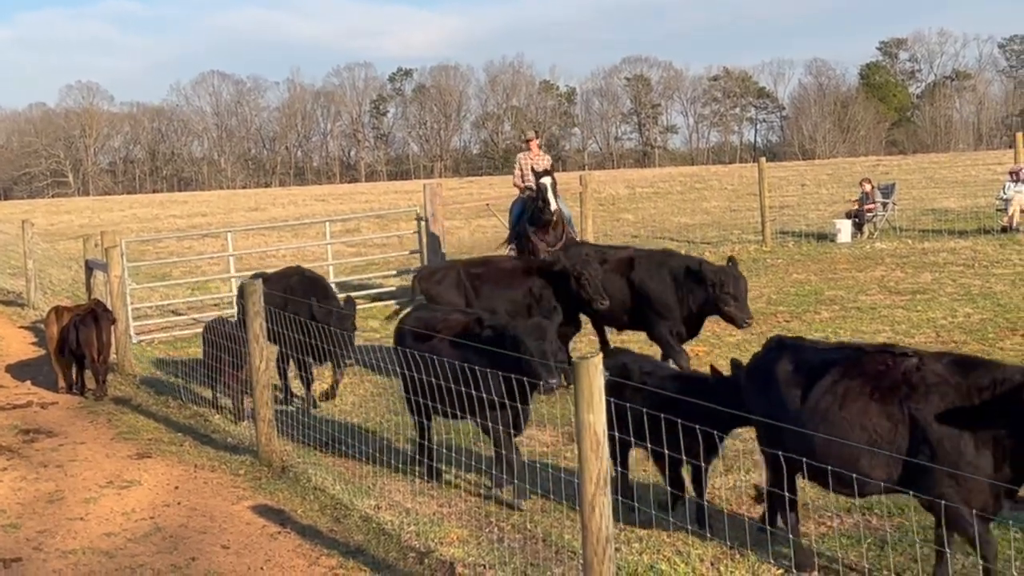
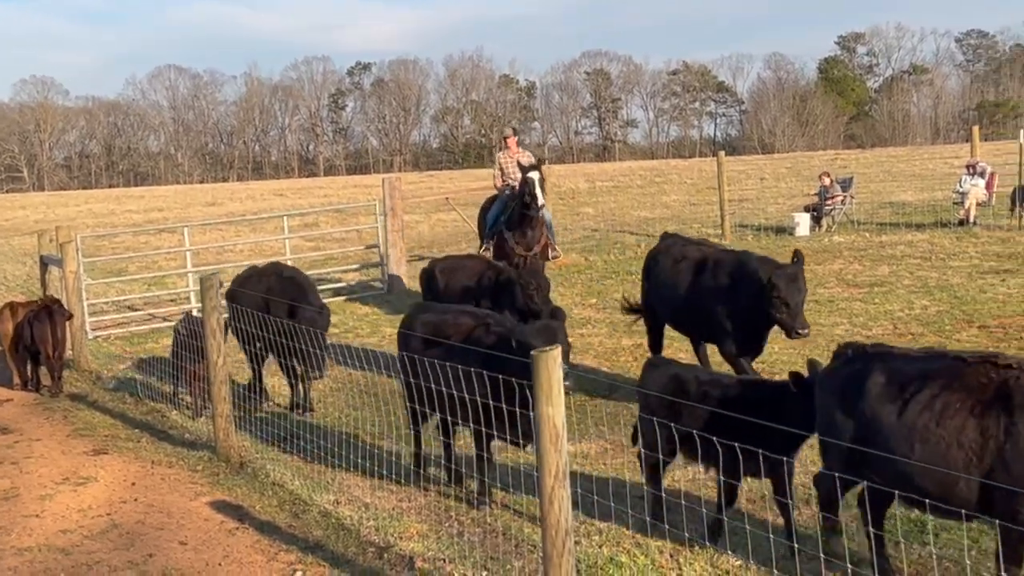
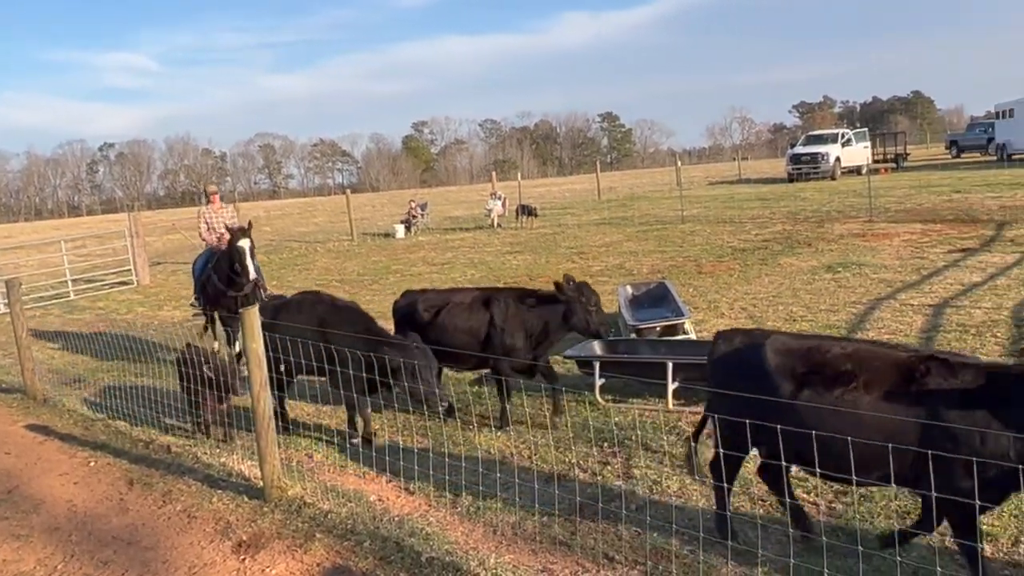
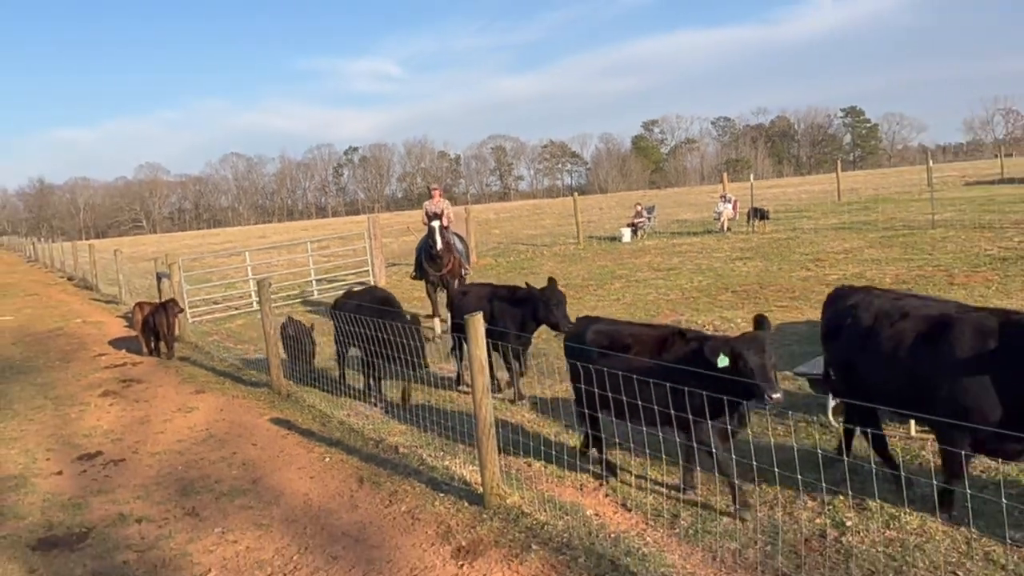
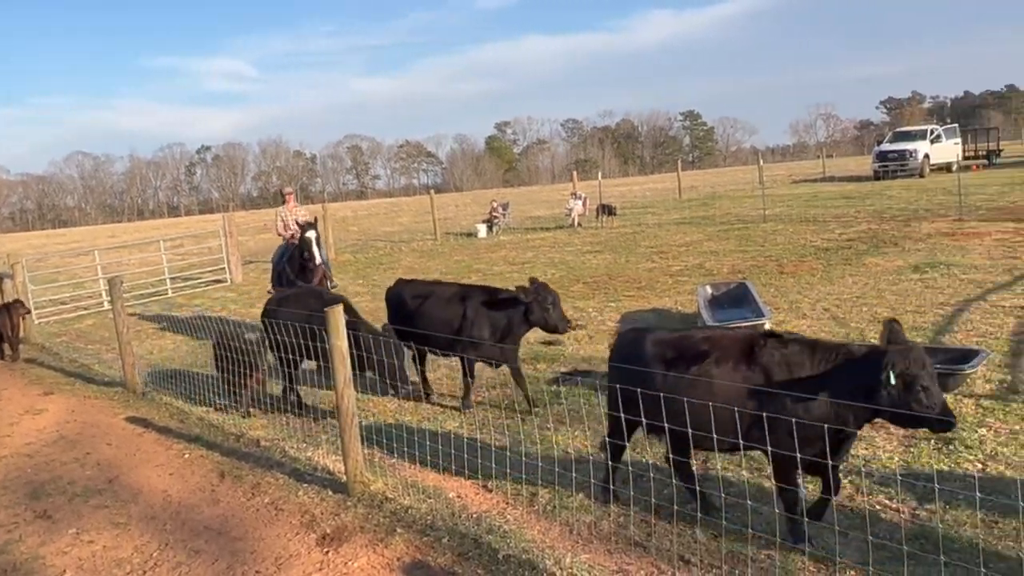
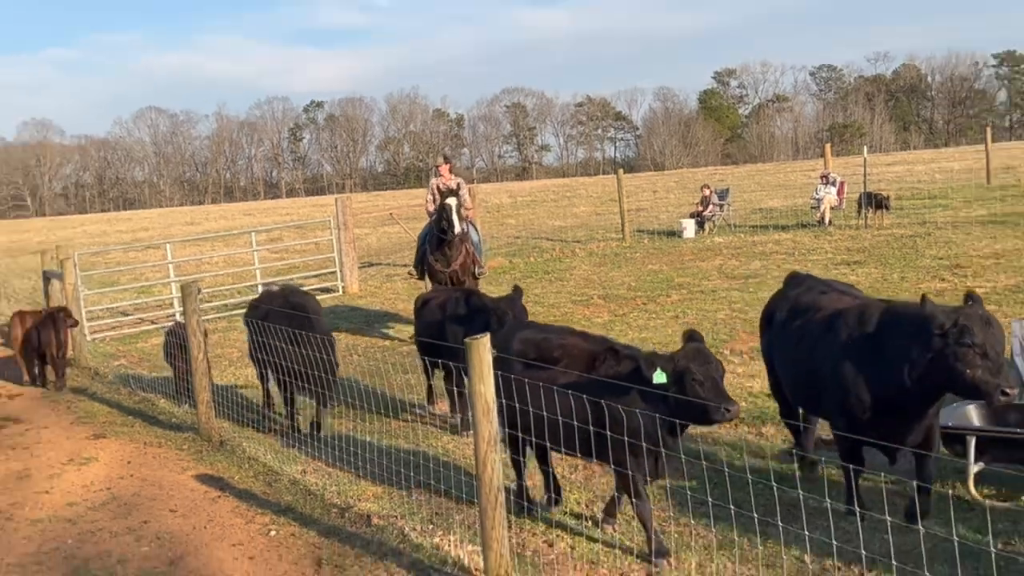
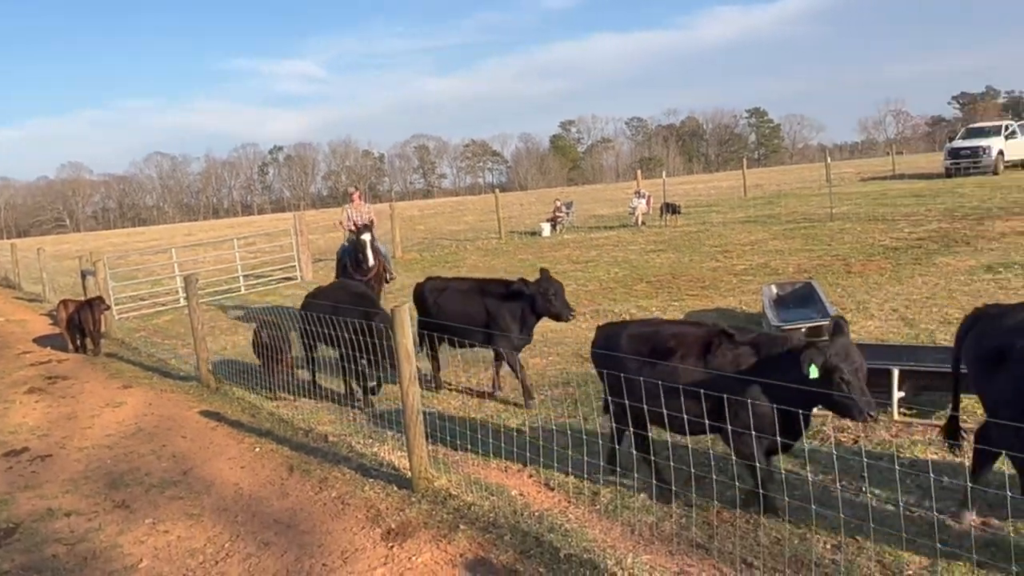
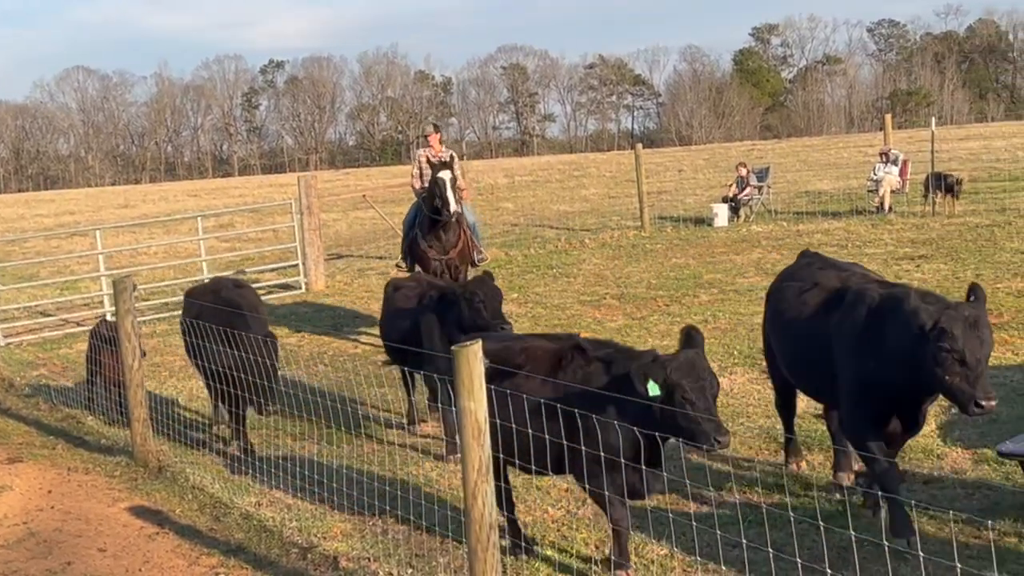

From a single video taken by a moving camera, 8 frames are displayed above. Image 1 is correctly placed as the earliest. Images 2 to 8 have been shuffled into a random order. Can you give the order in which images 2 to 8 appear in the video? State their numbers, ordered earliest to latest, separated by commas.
2, 8, 6, 4, 7, 5, 3
